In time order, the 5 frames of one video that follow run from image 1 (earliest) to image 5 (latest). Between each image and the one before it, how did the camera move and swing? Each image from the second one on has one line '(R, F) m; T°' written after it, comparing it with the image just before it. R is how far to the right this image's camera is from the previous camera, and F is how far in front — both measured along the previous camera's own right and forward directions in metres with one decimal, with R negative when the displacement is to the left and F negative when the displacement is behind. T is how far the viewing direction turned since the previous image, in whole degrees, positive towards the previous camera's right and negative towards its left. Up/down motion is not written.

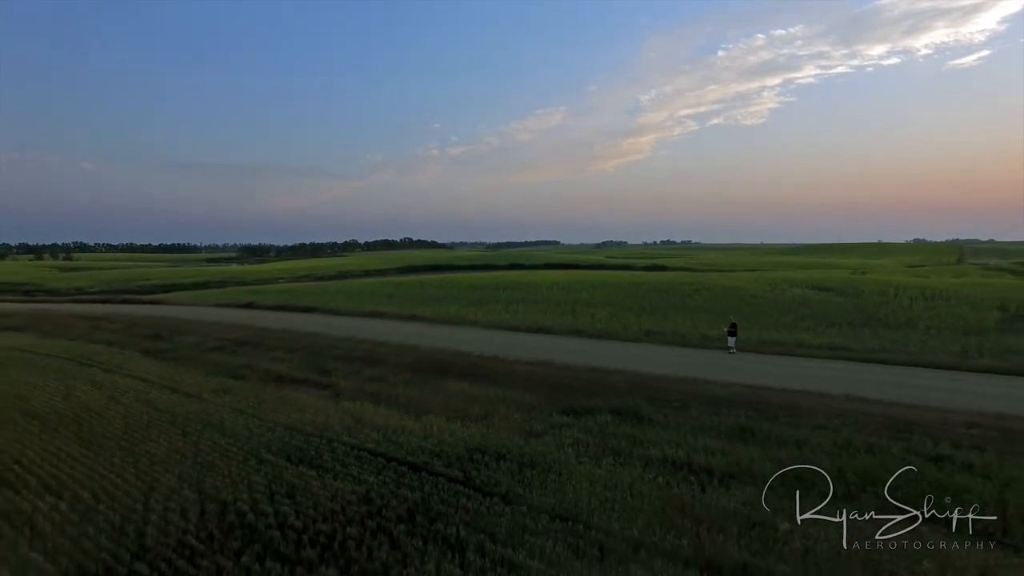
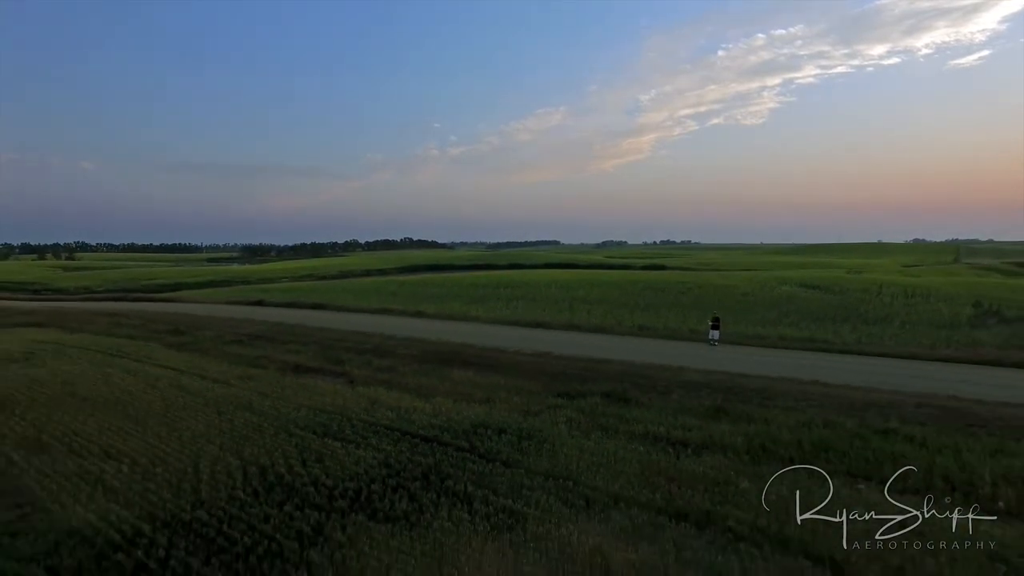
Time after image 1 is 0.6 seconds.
(0.0, -1.5) m; 0°
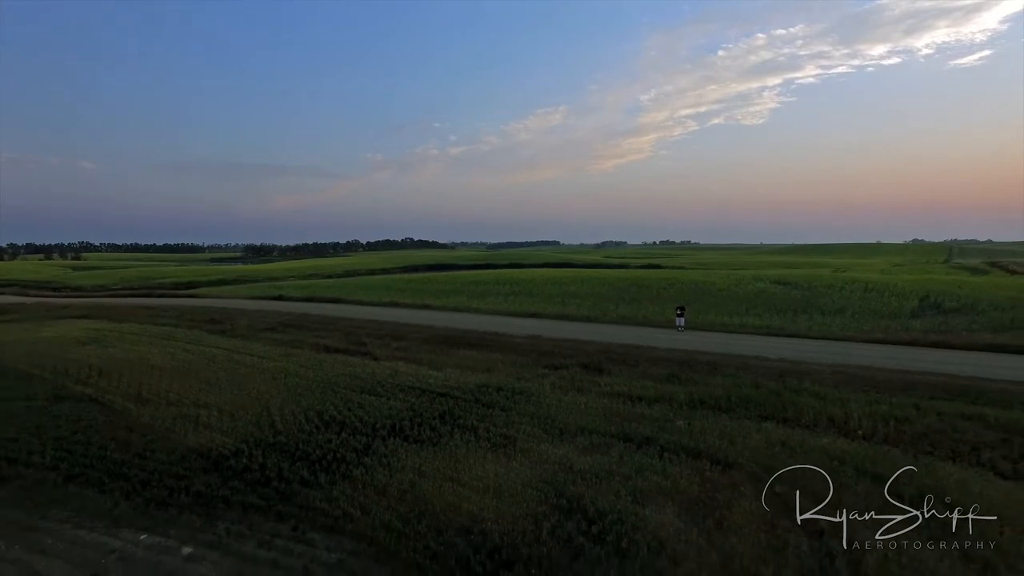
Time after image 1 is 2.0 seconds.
(+0.1, -3.6) m; 0°
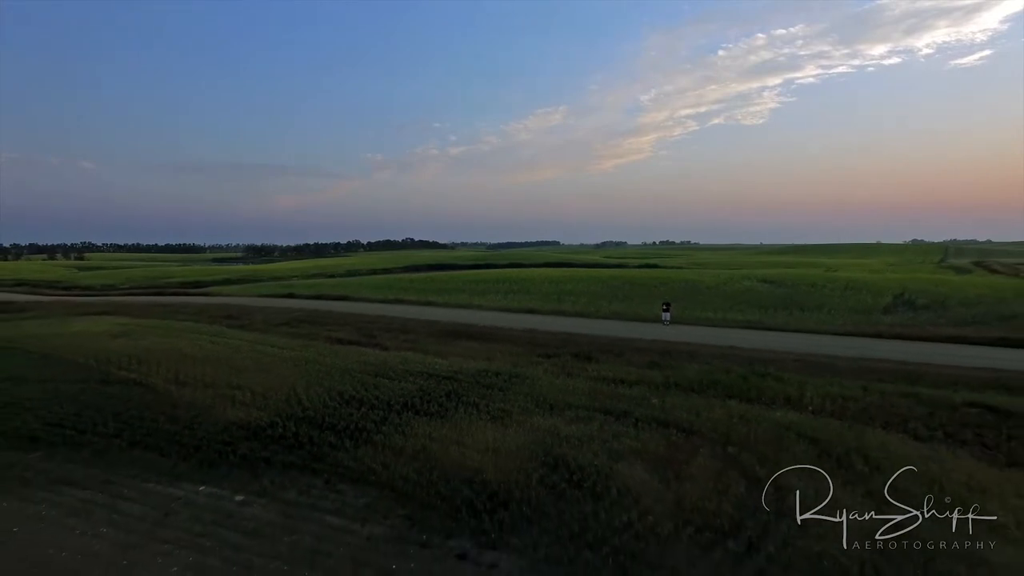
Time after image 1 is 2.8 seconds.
(+0.1, -2.1) m; 0°
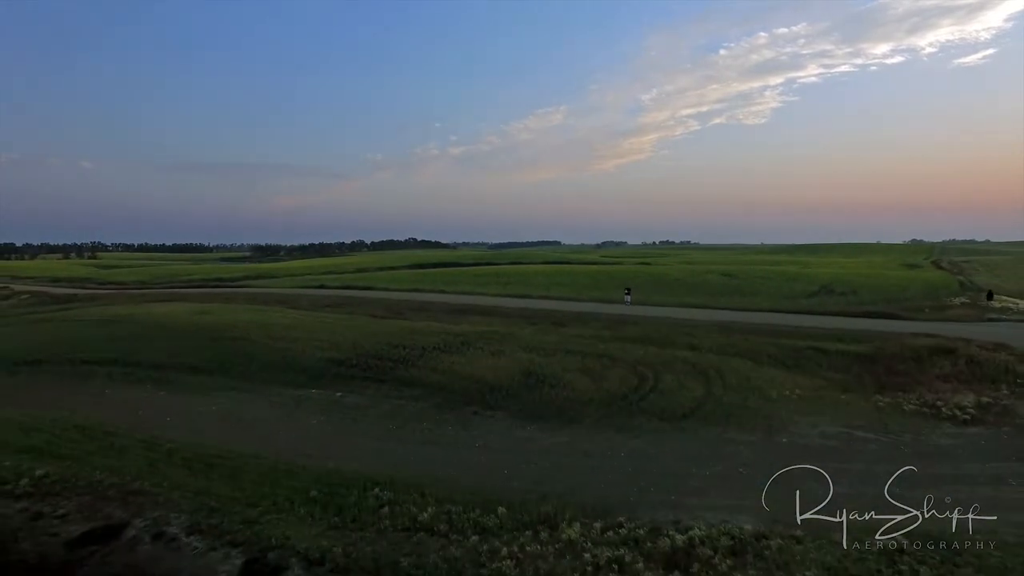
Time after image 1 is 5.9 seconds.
(+0.2, -7.6) m; 0°
